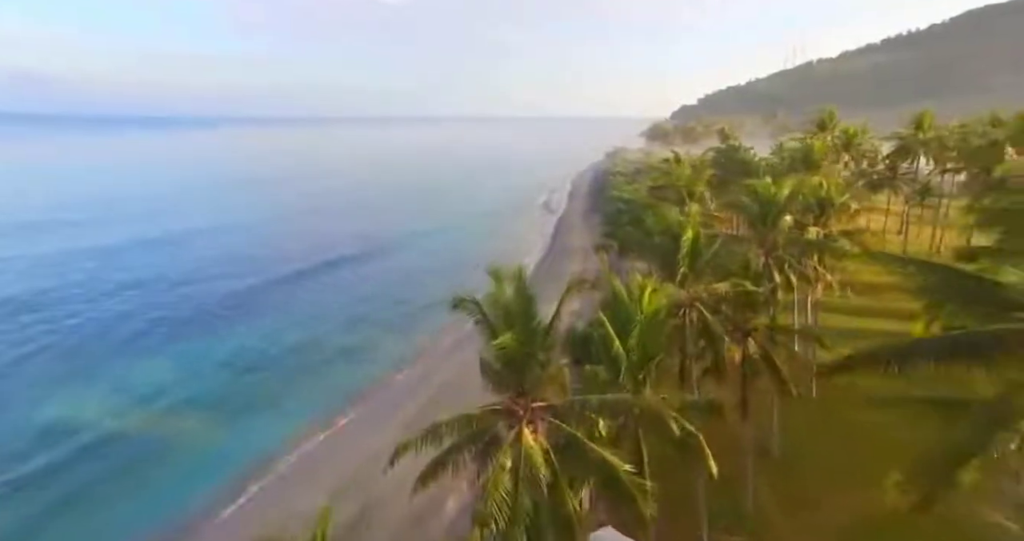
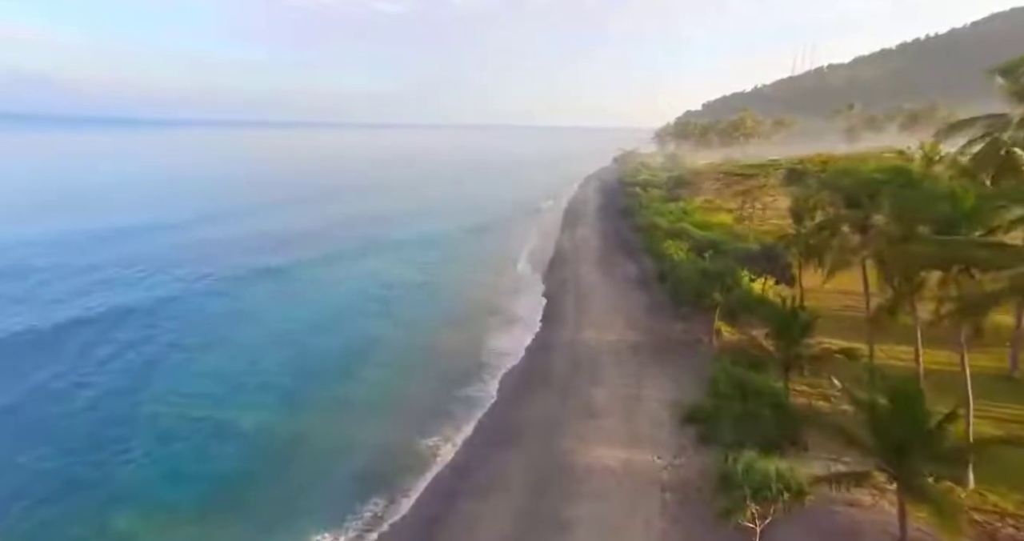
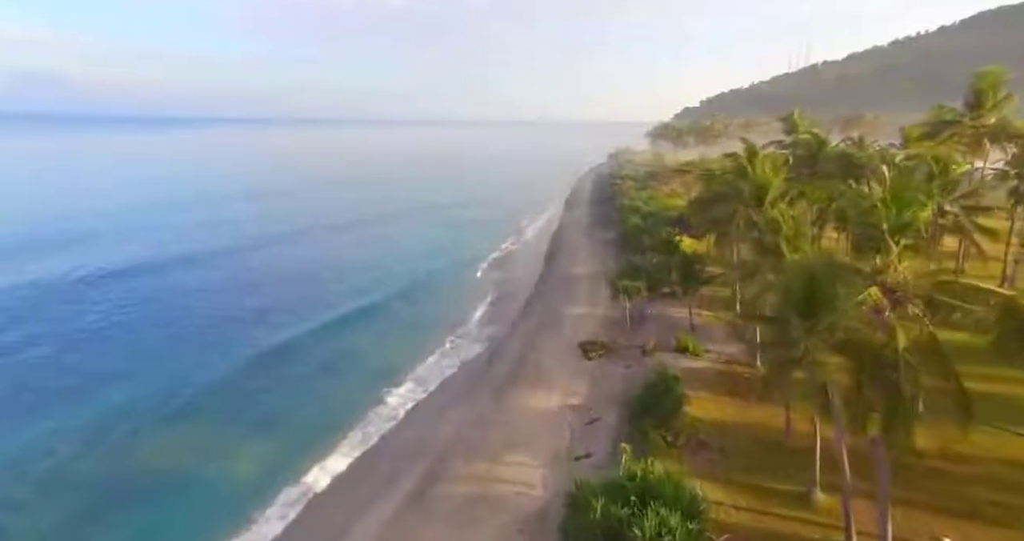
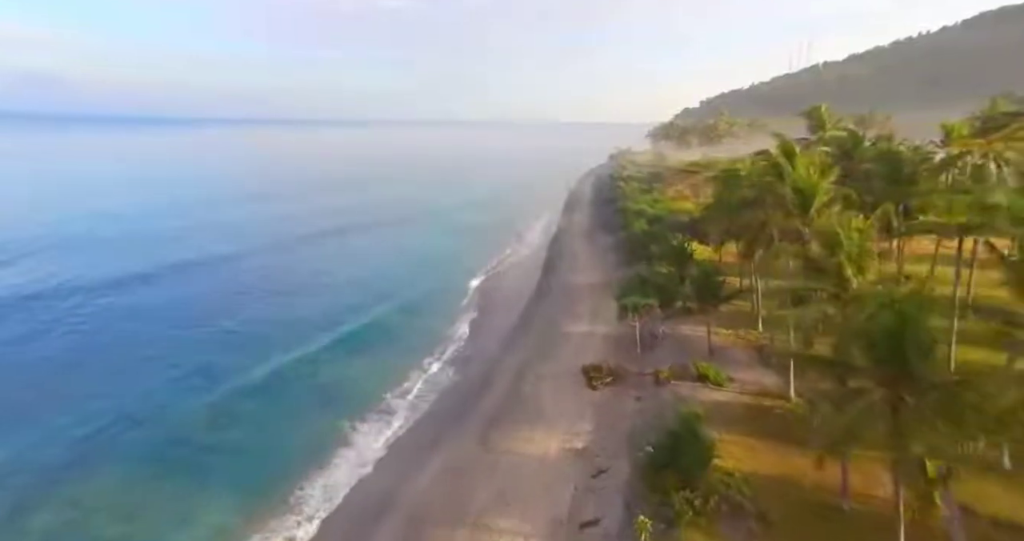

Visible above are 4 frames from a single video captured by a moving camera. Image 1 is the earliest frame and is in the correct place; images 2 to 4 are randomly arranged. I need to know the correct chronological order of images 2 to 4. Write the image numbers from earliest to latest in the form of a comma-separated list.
3, 4, 2
